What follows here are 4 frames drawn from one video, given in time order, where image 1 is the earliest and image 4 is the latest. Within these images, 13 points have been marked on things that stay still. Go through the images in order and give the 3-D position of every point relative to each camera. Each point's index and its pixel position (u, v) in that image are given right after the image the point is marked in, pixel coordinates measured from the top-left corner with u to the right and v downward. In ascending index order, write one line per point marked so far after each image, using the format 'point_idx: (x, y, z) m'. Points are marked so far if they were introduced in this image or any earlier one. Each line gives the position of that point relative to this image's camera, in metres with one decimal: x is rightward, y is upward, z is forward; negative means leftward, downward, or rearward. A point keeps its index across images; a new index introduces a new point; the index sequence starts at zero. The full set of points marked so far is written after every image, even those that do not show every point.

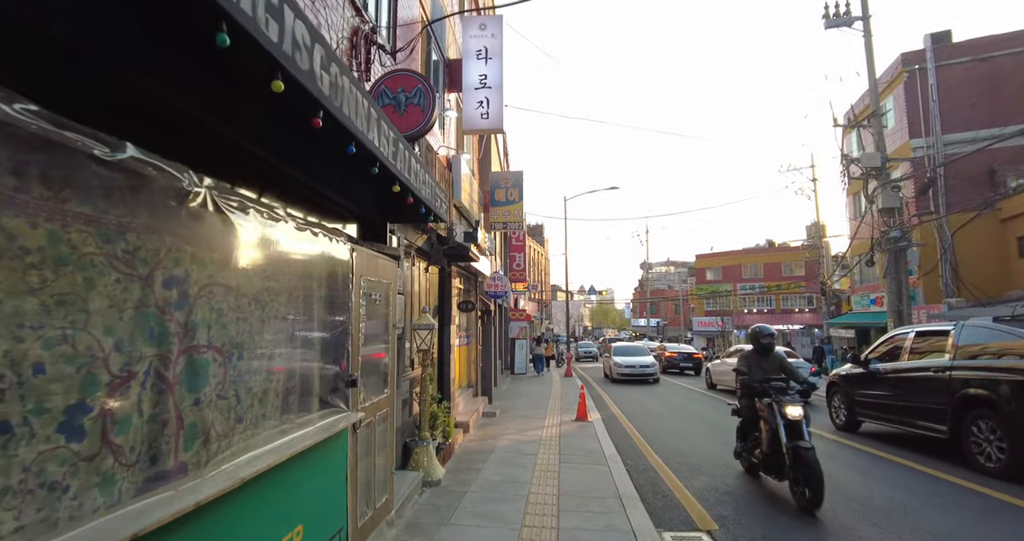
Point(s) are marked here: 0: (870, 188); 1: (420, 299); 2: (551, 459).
0: (+13.2, +3.0, +19.7) m
1: (-1.3, -0.4, +7.7) m
2: (+0.6, -2.8, +7.9) m
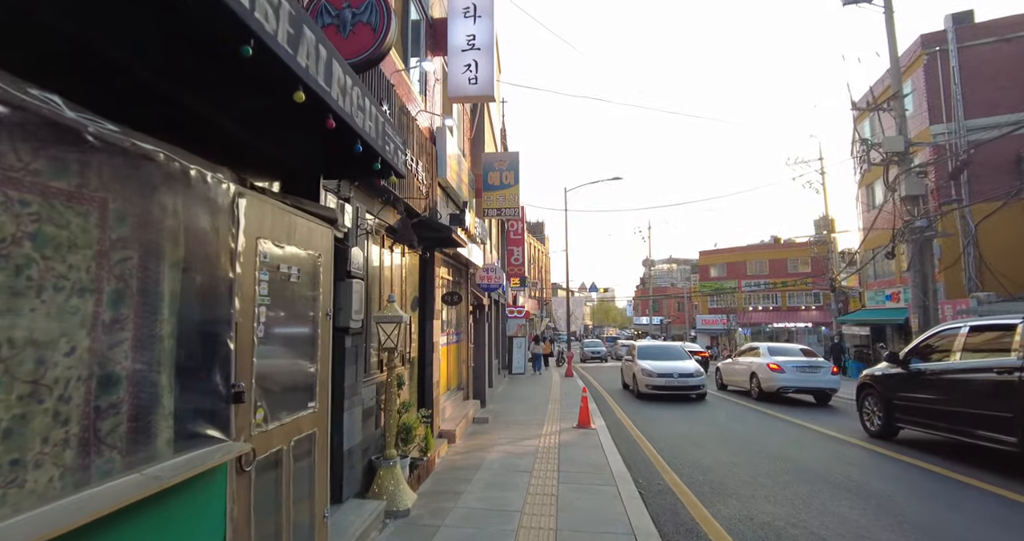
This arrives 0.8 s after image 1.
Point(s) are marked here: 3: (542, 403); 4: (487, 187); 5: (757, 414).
0: (+13.1, +3.3, +18.4) m
1: (-1.5, -0.2, +6.4) m
2: (+0.5, -2.6, +6.7) m
3: (+0.8, -3.4, +13.8) m
4: (-0.6, +2.0, +12.7) m
5: (+5.8, -3.4, +12.6) m
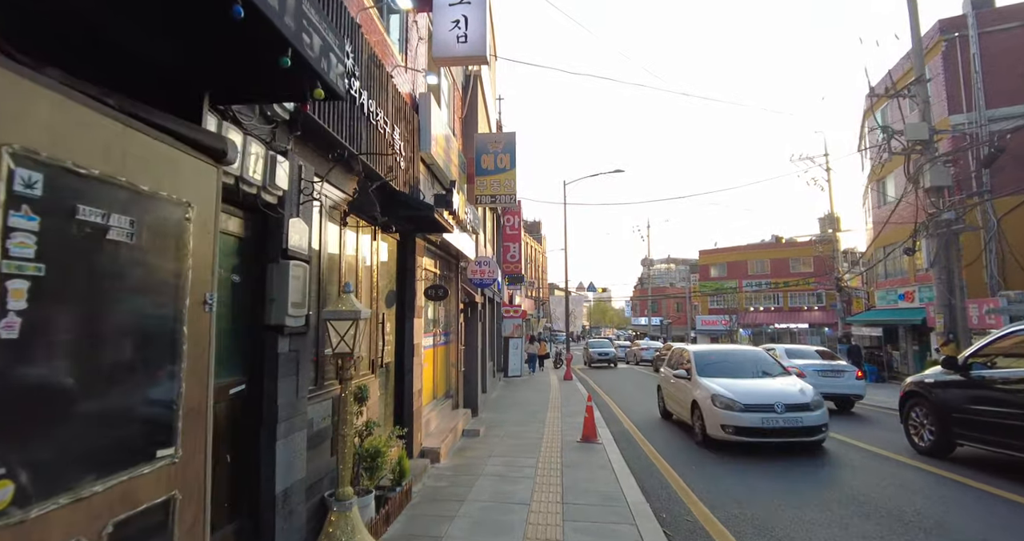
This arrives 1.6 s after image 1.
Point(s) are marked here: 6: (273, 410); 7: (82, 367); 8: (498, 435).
0: (+12.9, +3.4, +17.2) m
1: (-1.5, 0.0, +5.1) m
2: (+0.4, -2.5, +5.4) m
3: (+0.6, -3.3, +12.5) m
4: (-0.7, +2.1, +11.5) m
5: (+5.7, -3.3, +11.3) m
6: (-1.6, -0.9, +3.6) m
7: (-1.3, -0.3, +1.6) m
8: (-0.3, -2.9, +9.4) m
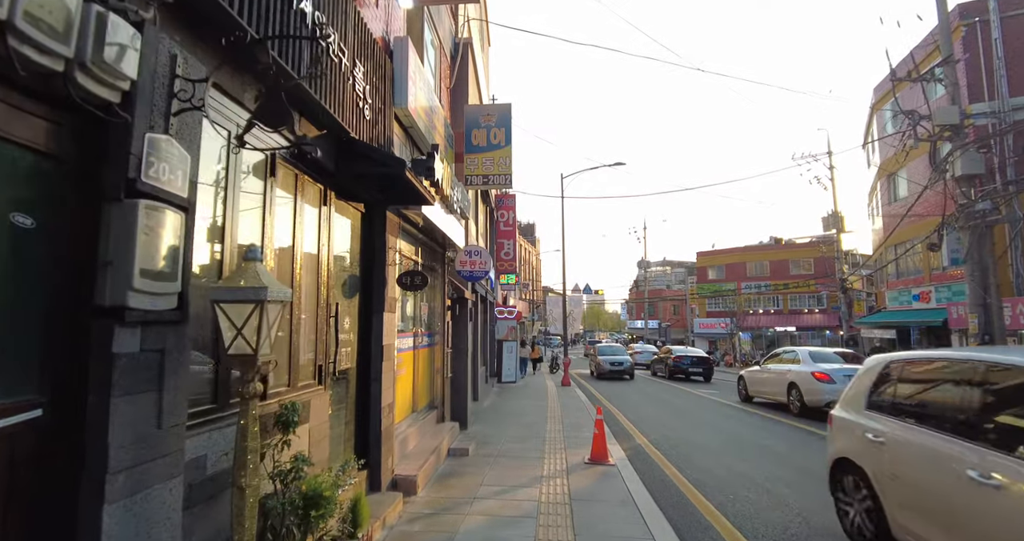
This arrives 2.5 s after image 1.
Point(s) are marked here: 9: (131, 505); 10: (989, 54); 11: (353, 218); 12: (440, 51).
0: (+12.8, +3.5, +16.0) m
1: (-1.5, +0.2, +3.7) m
2: (+0.4, -2.2, +3.9) m
3: (+0.5, -3.1, +11.0) m
4: (-0.8, +2.3, +10.0) m
5: (+5.6, -3.1, +9.9) m
6: (-1.6, -0.7, +2.1) m
7: (-1.3, 0.0, +0.1) m
8: (-0.3, -2.7, +7.9) m
9: (-1.6, -1.0, +2.2) m
10: (+17.7, +8.1, +19.7) m
11: (-1.6, +0.5, +5.4) m
12: (-1.3, +4.0, +9.7) m
